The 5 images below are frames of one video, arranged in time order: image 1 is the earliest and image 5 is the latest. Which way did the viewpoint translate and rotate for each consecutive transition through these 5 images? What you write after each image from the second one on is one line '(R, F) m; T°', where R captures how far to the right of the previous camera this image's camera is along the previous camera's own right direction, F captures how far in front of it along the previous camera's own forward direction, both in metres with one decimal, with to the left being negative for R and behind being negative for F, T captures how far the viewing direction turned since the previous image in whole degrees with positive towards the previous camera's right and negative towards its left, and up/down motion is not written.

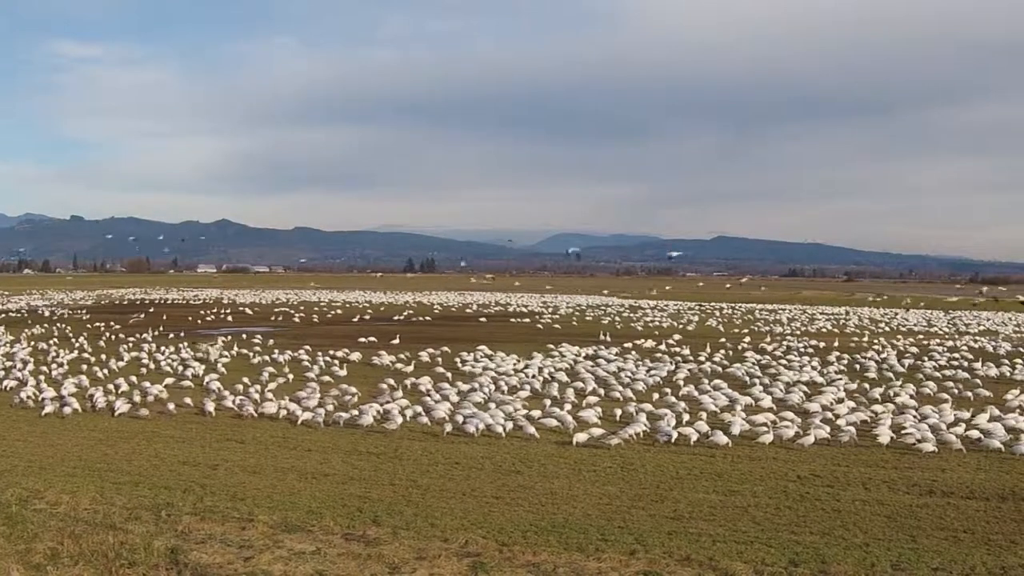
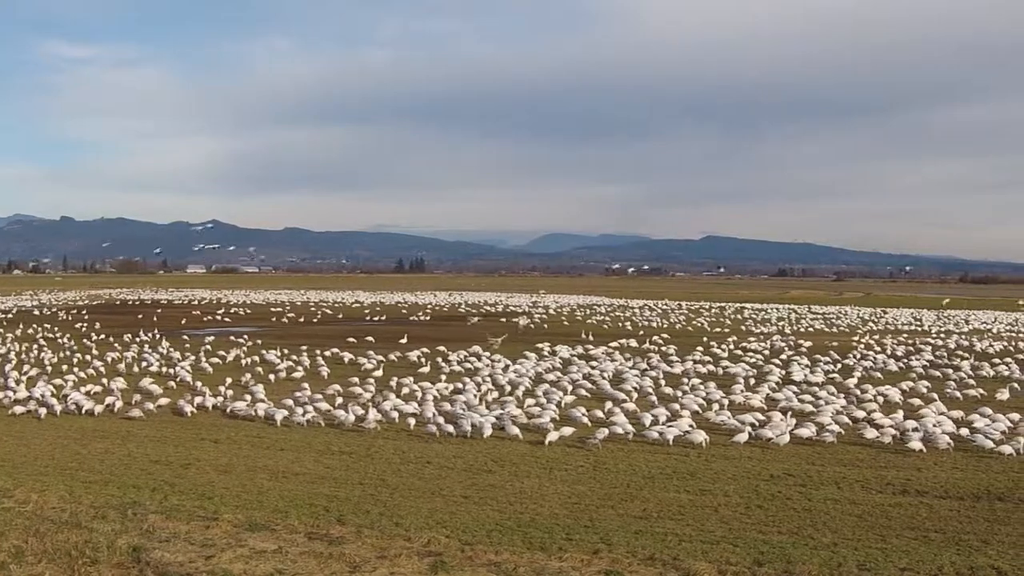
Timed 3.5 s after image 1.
(+0.6, +0.1) m; 0°
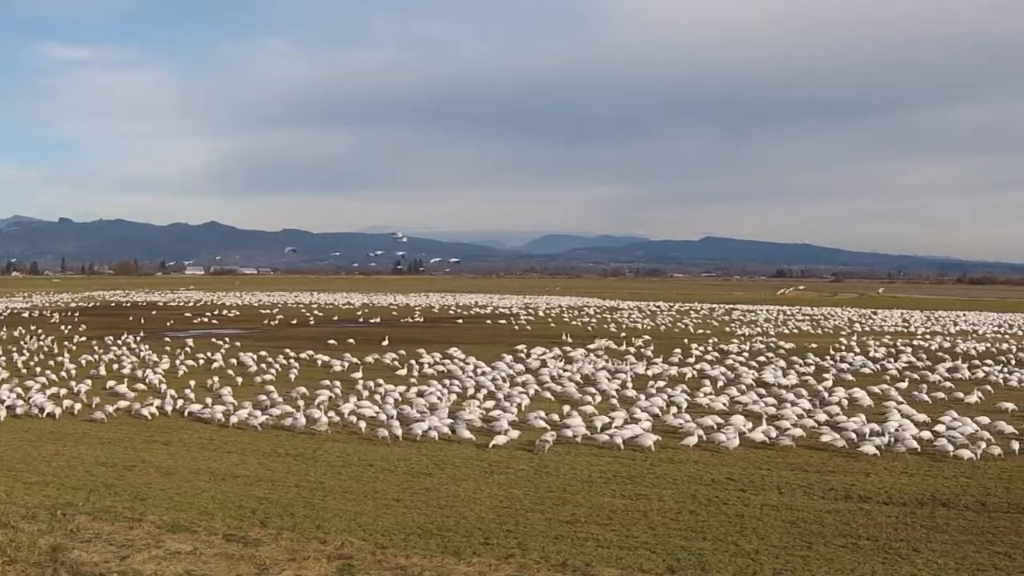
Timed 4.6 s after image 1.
(+1.6, +0.1) m; -1°
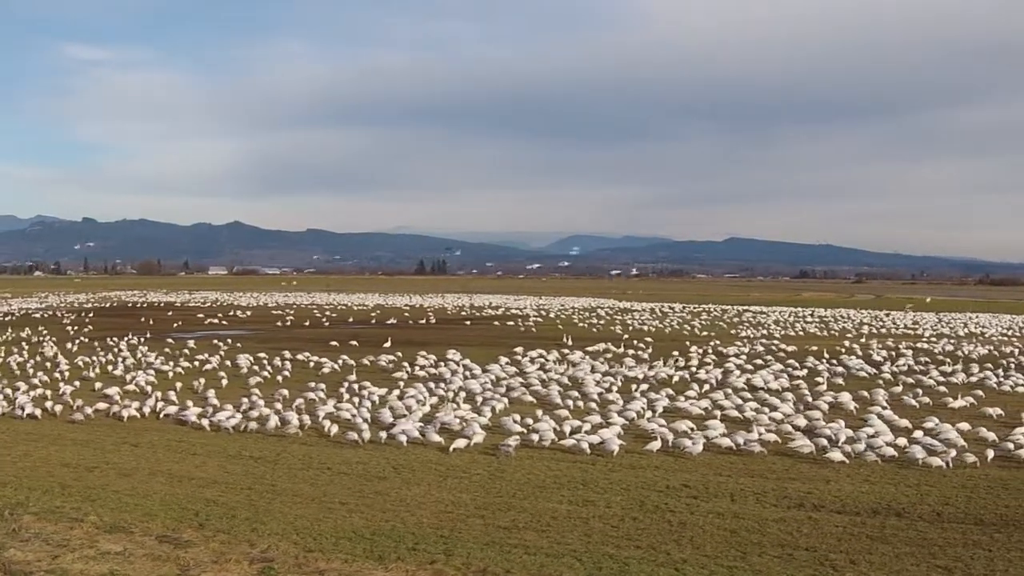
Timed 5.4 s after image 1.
(+1.9, +0.1) m; -3°
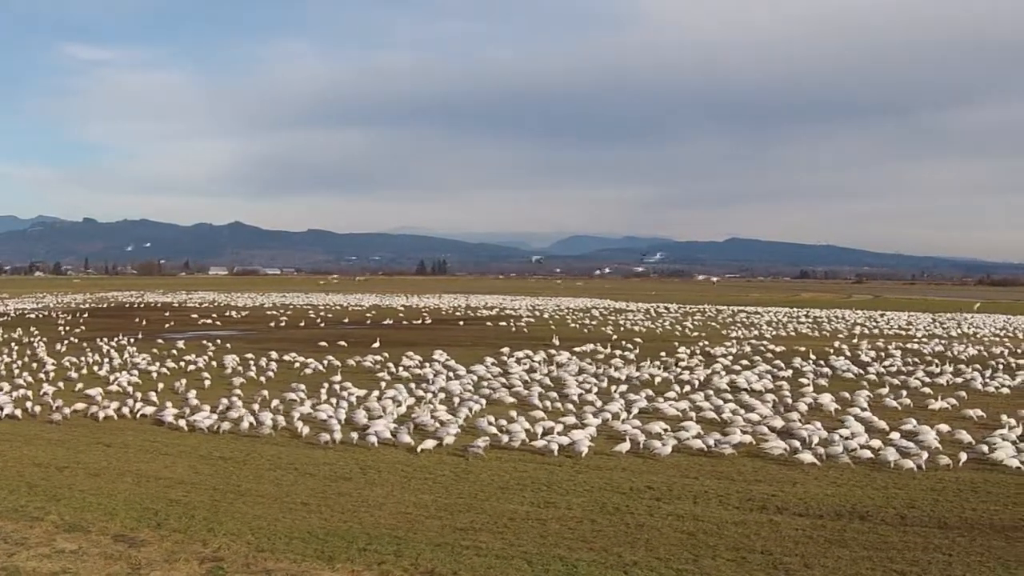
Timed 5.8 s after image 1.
(+1.0, 0.0) m; -1°
